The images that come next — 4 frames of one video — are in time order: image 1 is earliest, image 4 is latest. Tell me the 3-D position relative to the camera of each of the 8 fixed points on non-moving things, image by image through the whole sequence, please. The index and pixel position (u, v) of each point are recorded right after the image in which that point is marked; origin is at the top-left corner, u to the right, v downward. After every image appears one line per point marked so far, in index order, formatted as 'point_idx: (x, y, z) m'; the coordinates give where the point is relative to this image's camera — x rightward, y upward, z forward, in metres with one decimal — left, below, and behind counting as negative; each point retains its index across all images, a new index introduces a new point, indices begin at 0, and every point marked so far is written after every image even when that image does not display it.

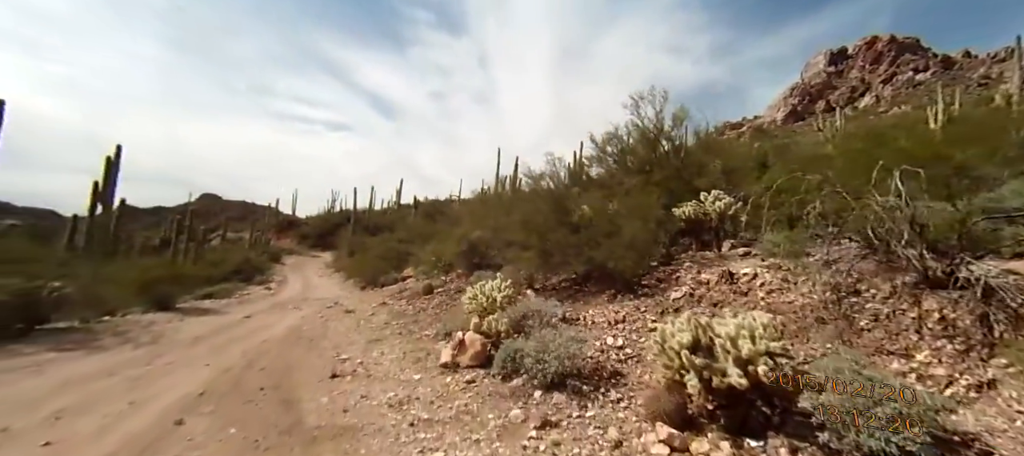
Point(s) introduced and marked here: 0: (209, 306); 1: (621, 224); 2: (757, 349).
0: (-8.2, -2.1, +10.7) m
1: (+2.0, +0.1, +7.4) m
2: (+1.9, -1.0, +3.3) m
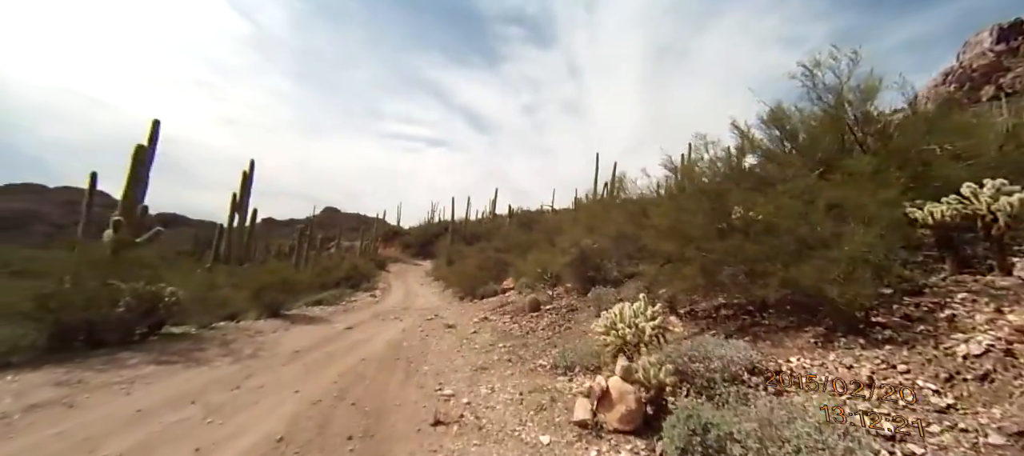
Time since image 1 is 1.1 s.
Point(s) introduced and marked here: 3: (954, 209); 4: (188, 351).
0: (-5.2, -2.3, +10.6) m
1: (+4.0, 0.0, +5.1) m
2: (+3.0, -1.0, +1.1) m
3: (+5.5, +0.3, +4.9) m
4: (-4.8, -1.8, +5.9) m
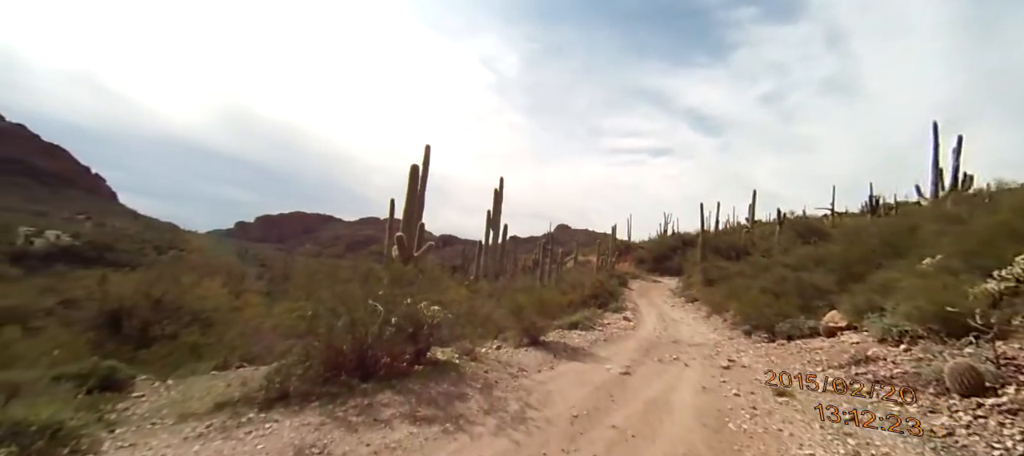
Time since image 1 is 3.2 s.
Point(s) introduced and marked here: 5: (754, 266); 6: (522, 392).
0: (+1.4, -2.5, +8.6) m
1: (+6.3, +0.2, -0.8) m
2: (+3.4, -0.7, -3.7) m
3: (+7.5, +0.6, -1.8) m
4: (-0.7, -1.9, +4.4) m
5: (+11.7, -1.8, +19.5) m
6: (+0.1, -2.1, +5.0) m
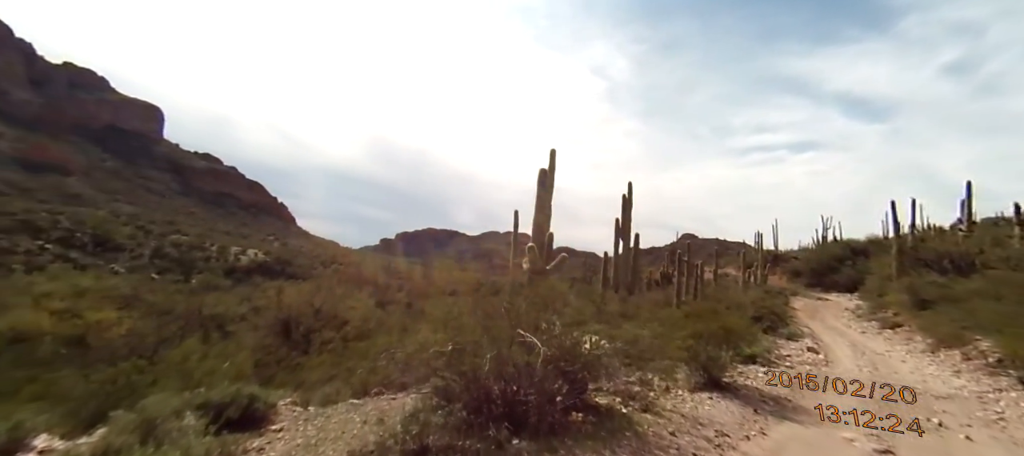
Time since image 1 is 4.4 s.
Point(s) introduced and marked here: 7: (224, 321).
0: (+4.2, -2.6, +6.4) m
1: (+6.2, +0.5, -3.9) m
2: (+2.6, -0.4, -5.9) m
3: (+7.0, +1.0, -5.1) m
4: (+0.9, -1.9, +3.0) m
5: (+17.2, -1.9, +14.0) m
6: (+1.9, -2.1, +3.3) m
7: (-10.9, -3.5, +15.0) m
